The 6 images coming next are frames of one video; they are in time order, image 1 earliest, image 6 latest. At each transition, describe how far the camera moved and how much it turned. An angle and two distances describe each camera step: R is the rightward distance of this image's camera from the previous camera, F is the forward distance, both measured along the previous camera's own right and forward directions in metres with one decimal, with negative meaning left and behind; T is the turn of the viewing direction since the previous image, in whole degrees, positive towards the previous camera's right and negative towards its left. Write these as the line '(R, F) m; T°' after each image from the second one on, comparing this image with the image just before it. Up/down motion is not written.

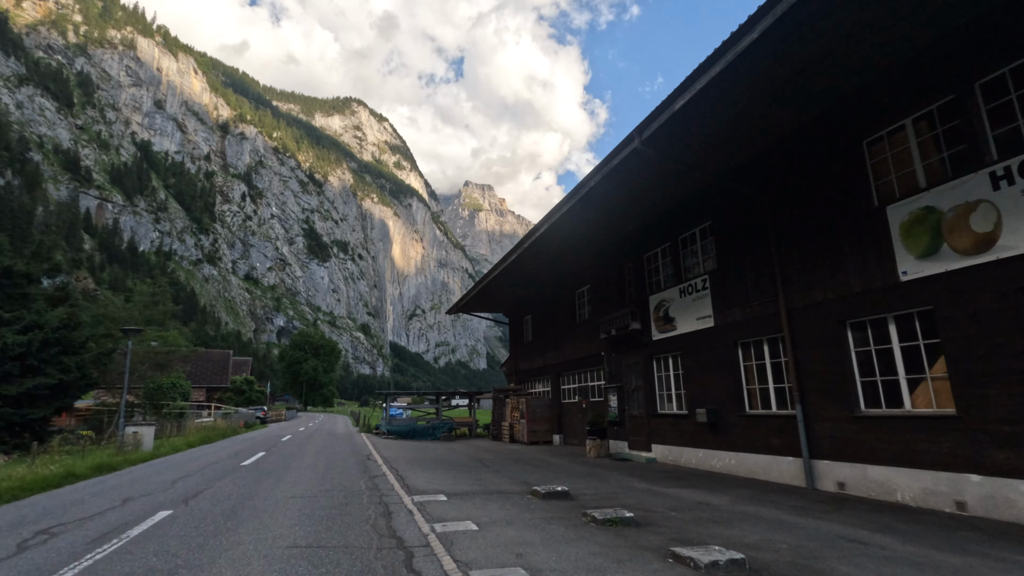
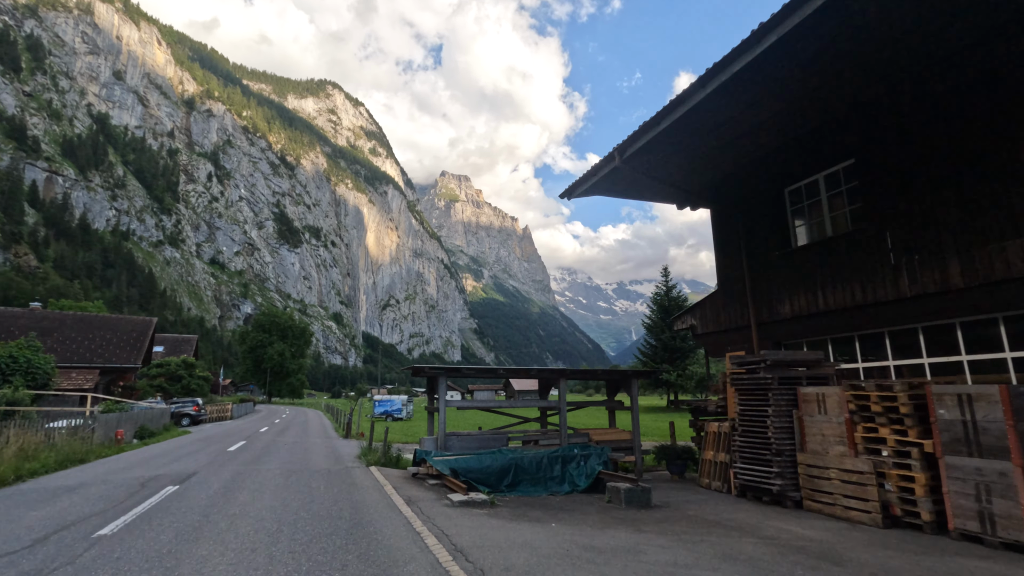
(-1.2, +3.6) m; +3°
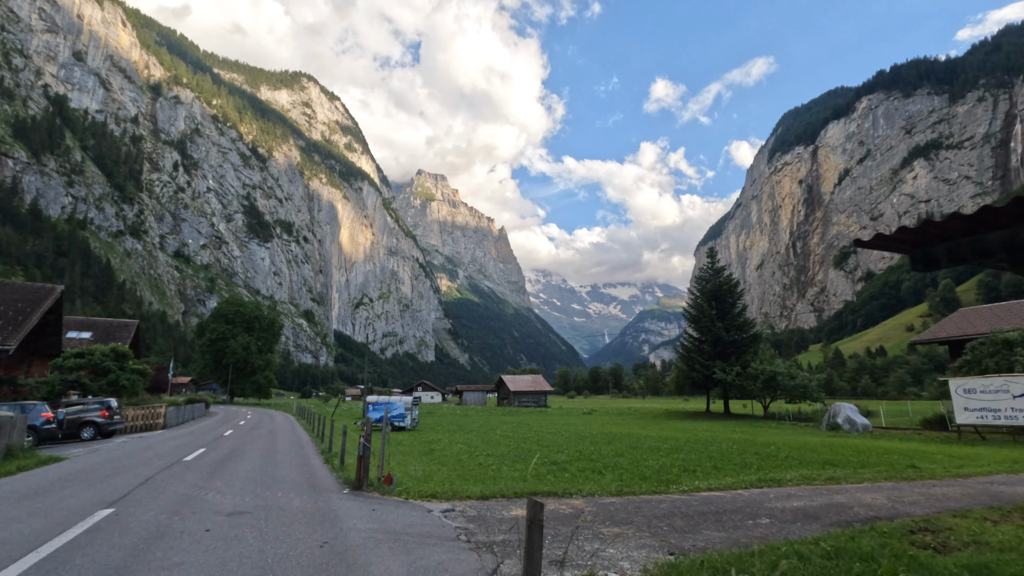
(-0.9, +2.3) m; +3°
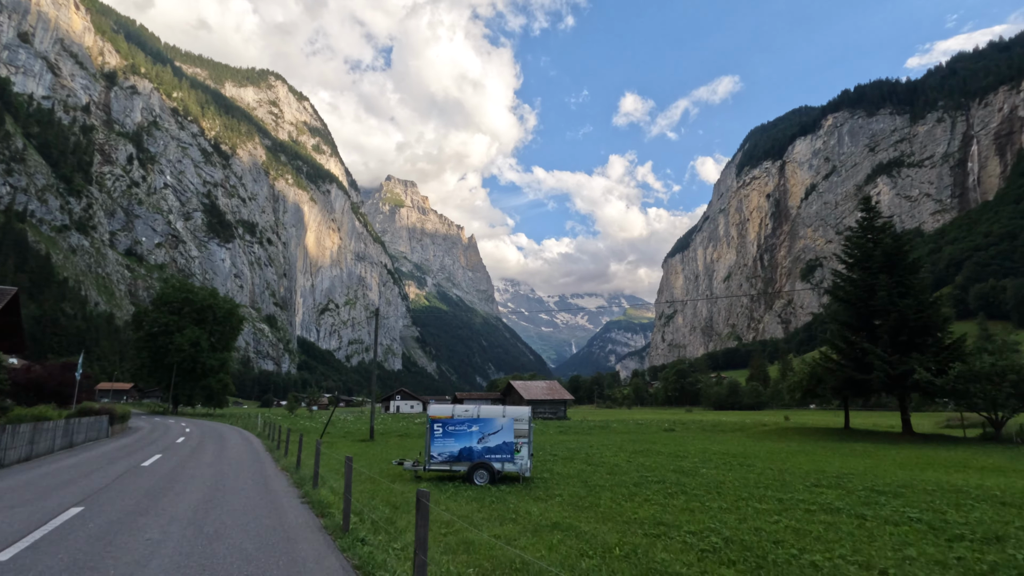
(-1.6, +3.6) m; +3°
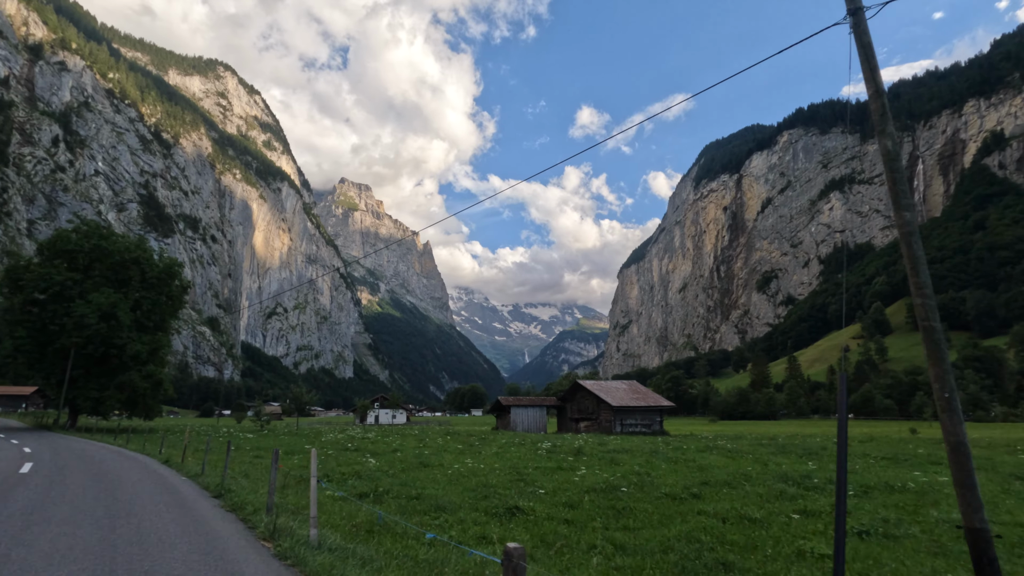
(-2.9, +5.5) m; +5°
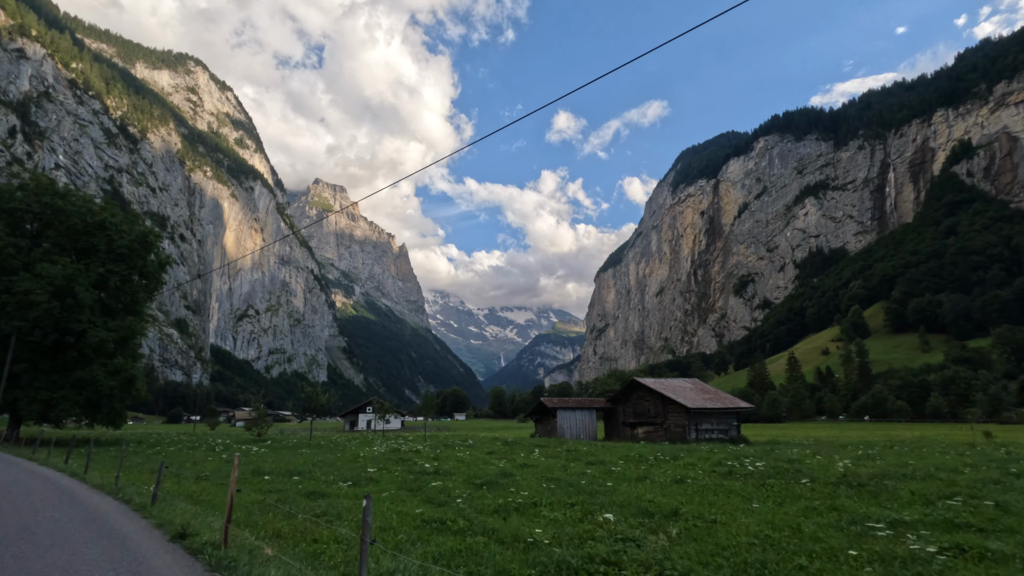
(-1.5, +2.1) m; +3°
